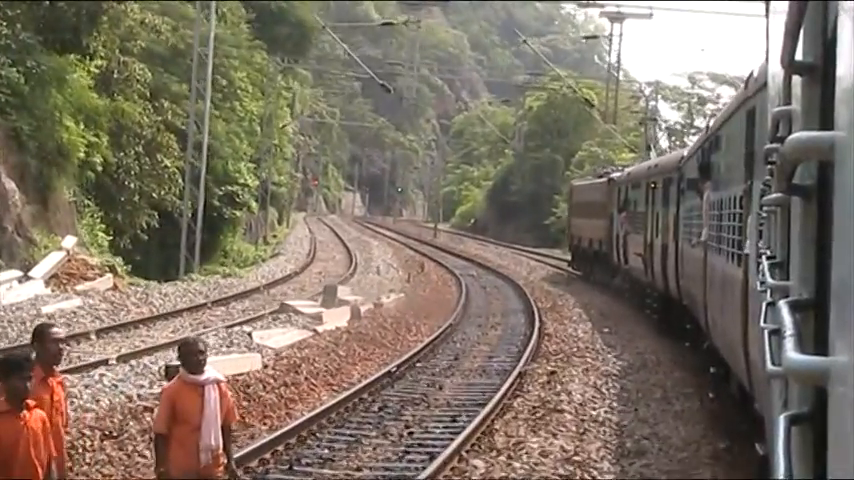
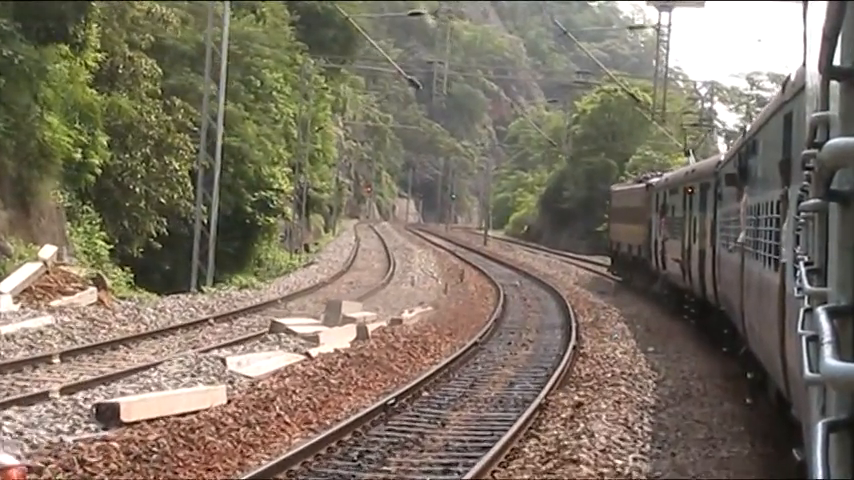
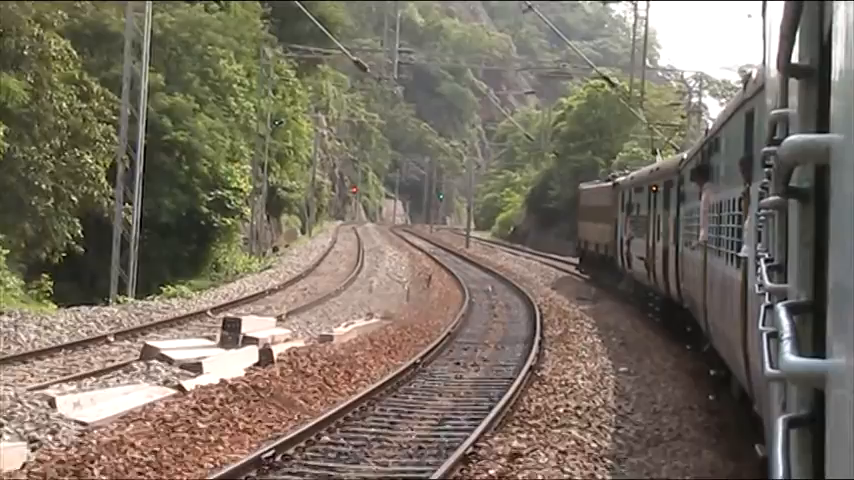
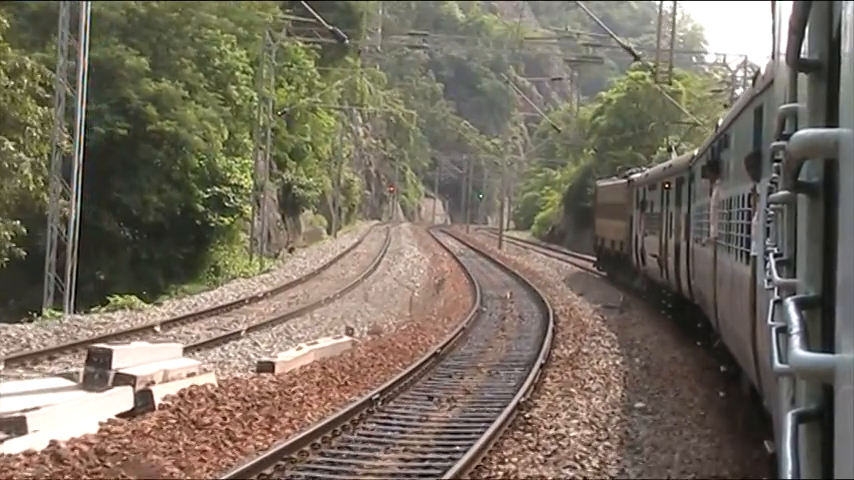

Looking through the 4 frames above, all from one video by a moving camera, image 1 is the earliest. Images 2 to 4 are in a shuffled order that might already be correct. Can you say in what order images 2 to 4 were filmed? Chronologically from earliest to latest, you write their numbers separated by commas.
2, 3, 4
